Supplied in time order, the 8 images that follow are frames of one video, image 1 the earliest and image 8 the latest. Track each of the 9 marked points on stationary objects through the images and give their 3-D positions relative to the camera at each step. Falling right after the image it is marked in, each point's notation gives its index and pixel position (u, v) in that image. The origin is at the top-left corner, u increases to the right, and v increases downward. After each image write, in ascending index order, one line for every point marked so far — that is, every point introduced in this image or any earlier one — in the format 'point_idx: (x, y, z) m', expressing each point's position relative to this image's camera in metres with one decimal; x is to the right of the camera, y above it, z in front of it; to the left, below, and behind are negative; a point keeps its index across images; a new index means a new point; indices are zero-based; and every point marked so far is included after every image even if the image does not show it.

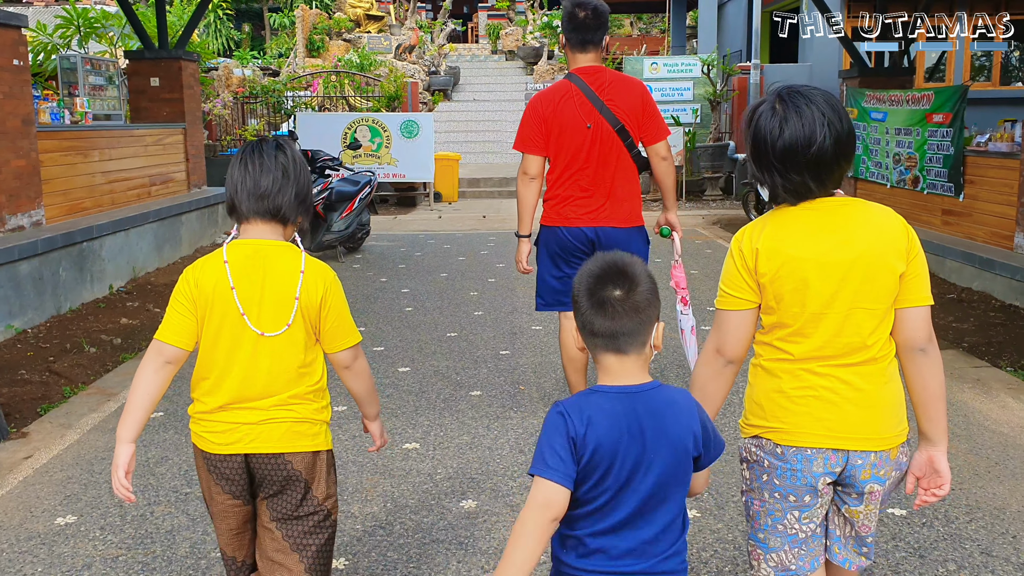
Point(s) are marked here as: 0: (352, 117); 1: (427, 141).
0: (-2.2, +2.4, +11.3) m
1: (-1.2, +2.1, +11.4) m
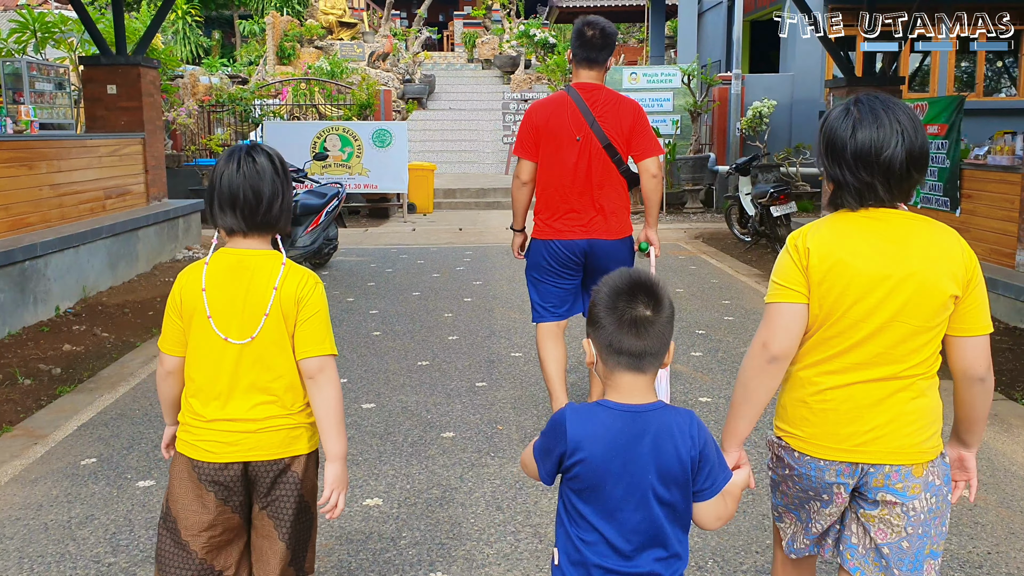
0: (-2.5, +2.2, +10.9) m
1: (-1.5, +1.8, +11.1) m
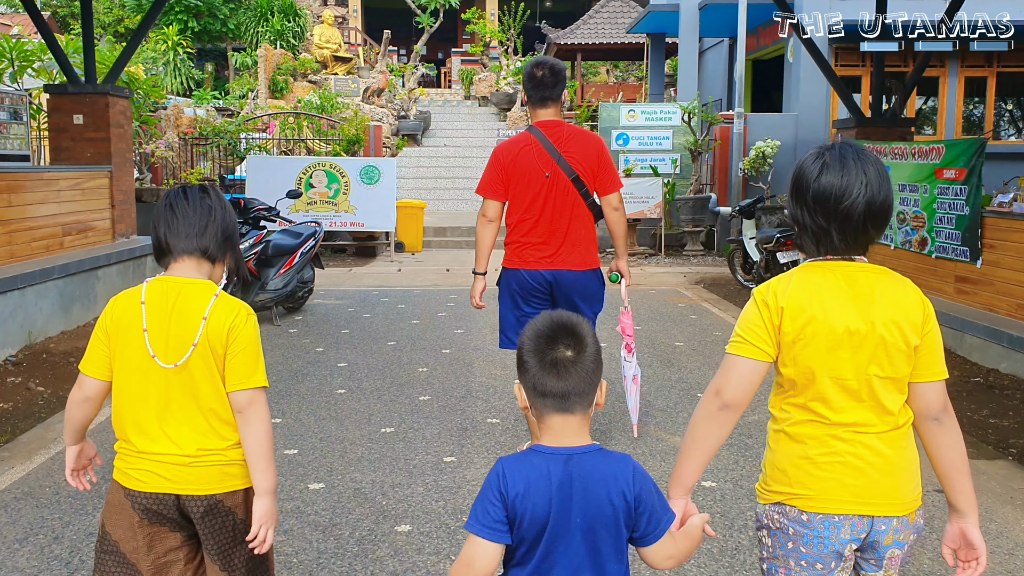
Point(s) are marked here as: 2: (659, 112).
0: (-2.6, +1.6, +10.4) m
1: (-1.6, +1.3, +10.6) m
2: (+2.1, +2.5, +11.6) m
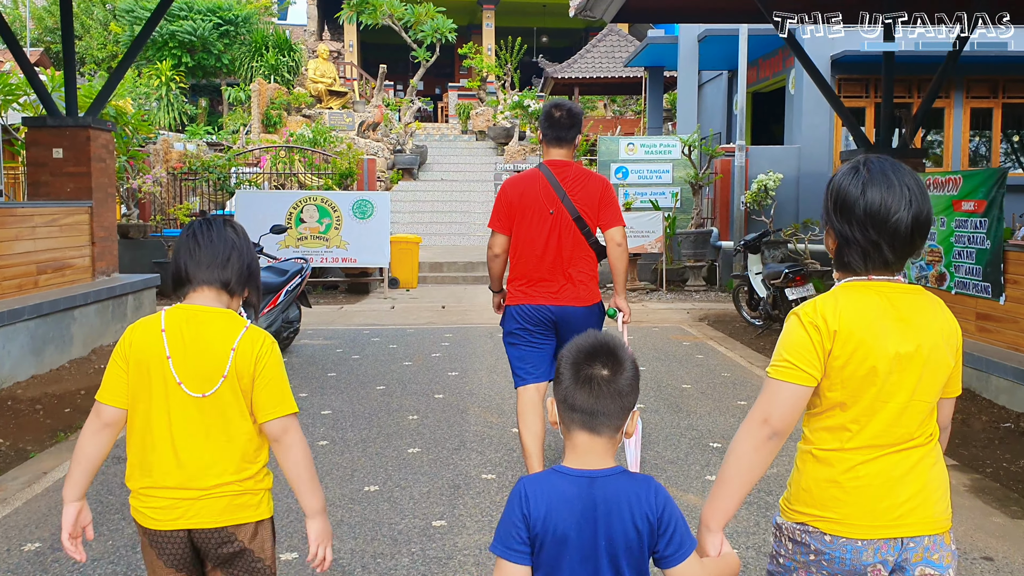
0: (-2.6, +1.2, +10.2) m
1: (-1.6, +0.8, +10.3) m
2: (+2.0, +2.0, +11.4) m
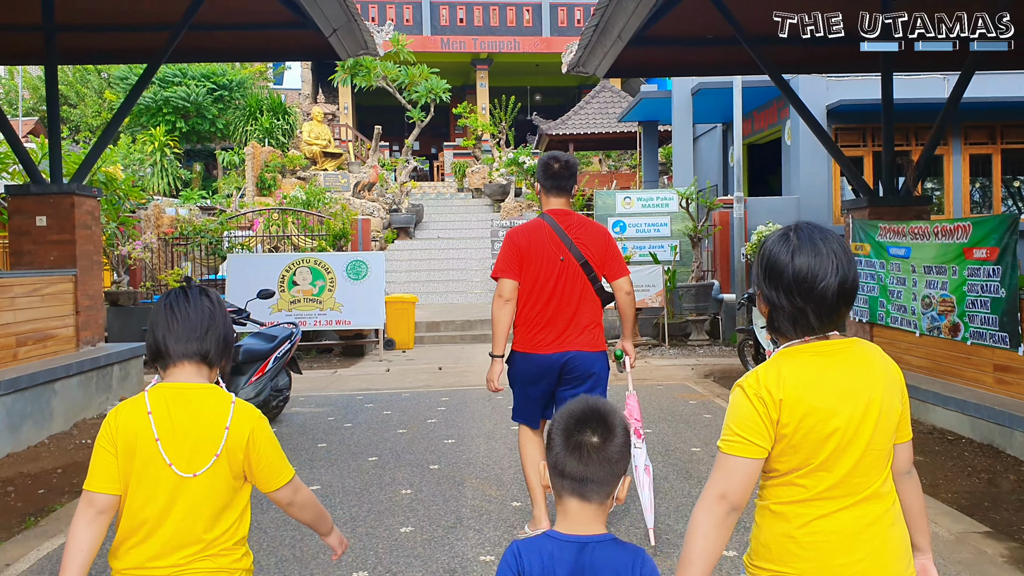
0: (-2.7, +0.4, +10.0) m
1: (-1.7, +0.1, +10.1) m
2: (+2.0, +1.2, +11.2) m
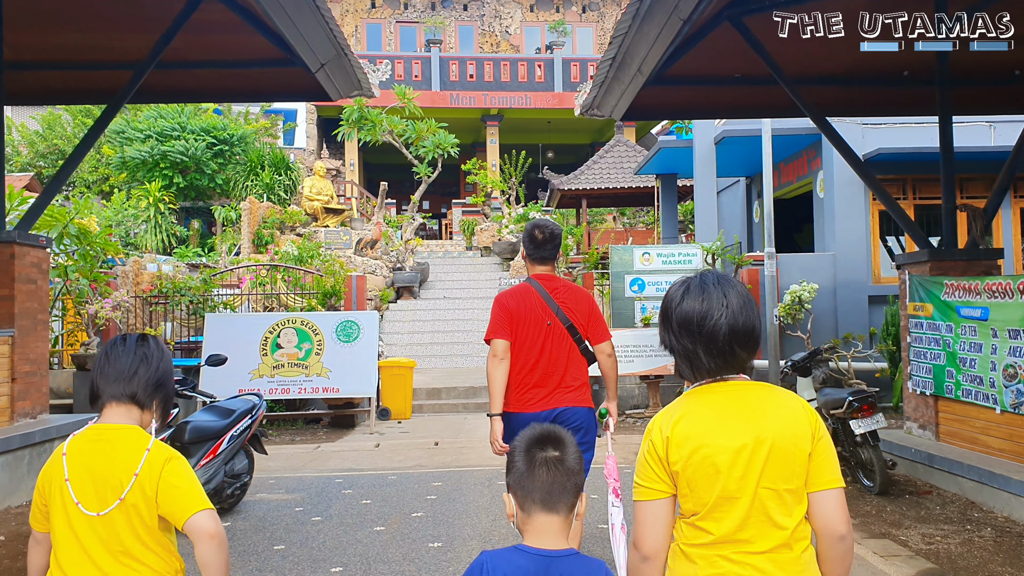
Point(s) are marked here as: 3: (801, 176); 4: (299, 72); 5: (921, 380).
0: (-2.6, -0.3, +9.0) m
1: (-1.6, -0.7, +9.1) m
2: (+2.1, +0.4, +10.3) m
3: (+4.3, +1.6, +12.1) m
4: (-2.1, +2.1, +7.9) m
5: (+3.3, -0.8, +6.6) m
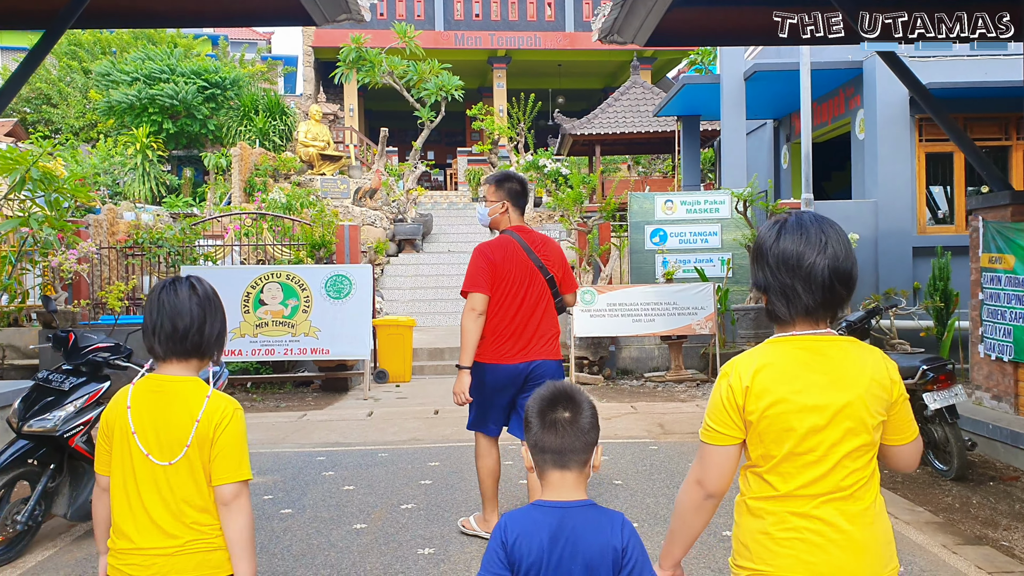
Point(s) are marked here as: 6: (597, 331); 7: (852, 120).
0: (-2.5, +0.2, +8.1) m
1: (-1.5, -0.2, +8.2) m
2: (+2.2, +1.0, +9.3) m
3: (+4.4, +2.3, +11.0) m
4: (-2.0, +2.5, +6.9) m
5: (+3.4, -0.4, +5.7) m
6: (+0.9, -0.5, +8.6) m
7: (+4.4, +2.2, +10.5) m
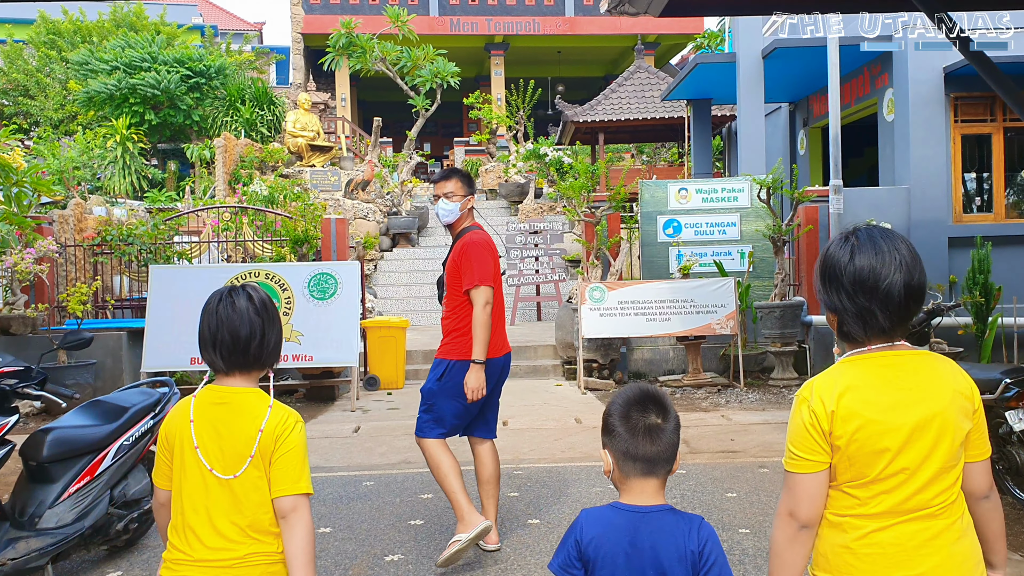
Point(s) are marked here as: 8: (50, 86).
0: (-2.5, +0.2, +7.4) m
1: (-1.5, -0.2, +7.5) m
2: (+2.2, +1.0, +8.5) m
3: (+4.4, +2.4, +10.2) m
4: (-2.0, +2.5, +6.1) m
5: (+3.4, -0.4, +4.9) m
6: (+0.9, -0.4, +7.9) m
7: (+4.4, +2.2, +9.7) m
8: (-10.8, +4.7, +19.3) m
